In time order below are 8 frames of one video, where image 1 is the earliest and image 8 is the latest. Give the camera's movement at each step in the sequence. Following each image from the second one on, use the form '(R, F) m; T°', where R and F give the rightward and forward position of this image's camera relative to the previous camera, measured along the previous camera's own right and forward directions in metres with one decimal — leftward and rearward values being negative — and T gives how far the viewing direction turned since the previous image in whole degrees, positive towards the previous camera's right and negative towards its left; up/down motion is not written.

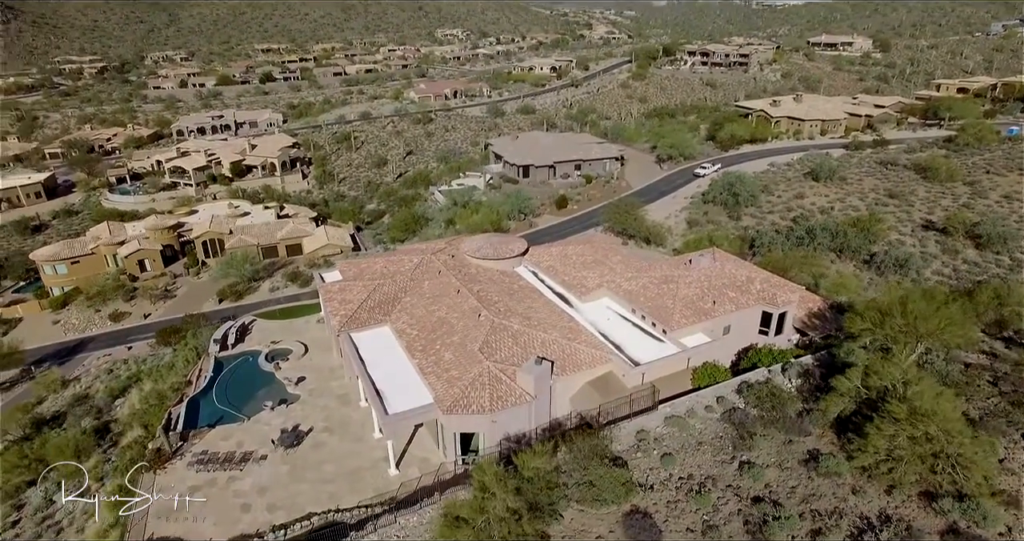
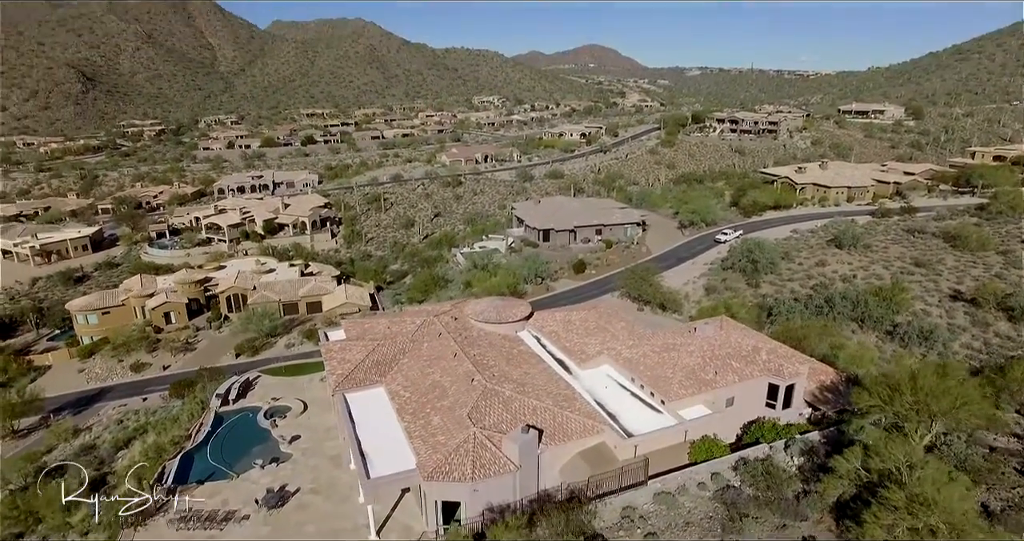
(+1.7, +0.4) m; -4°
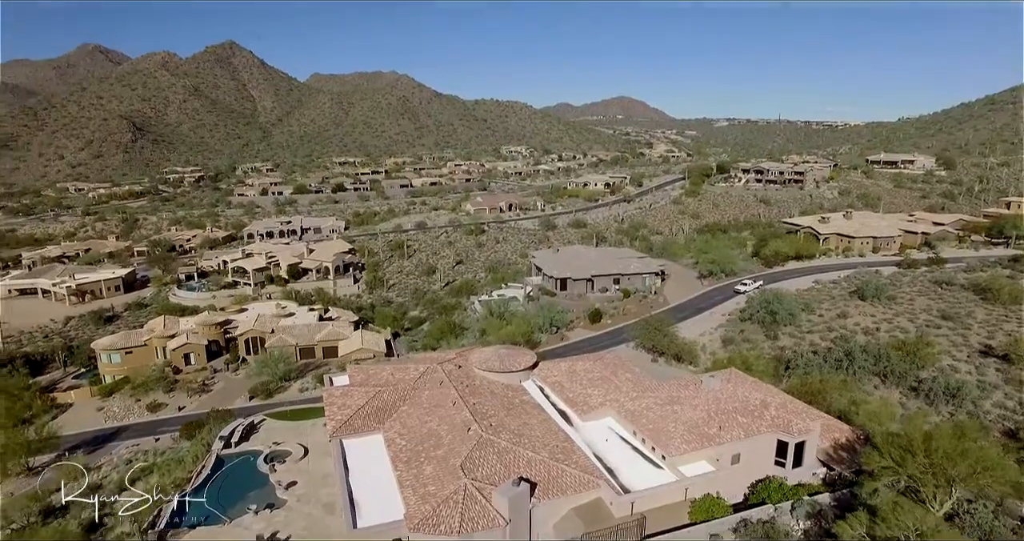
(+1.3, +0.4) m; -3°
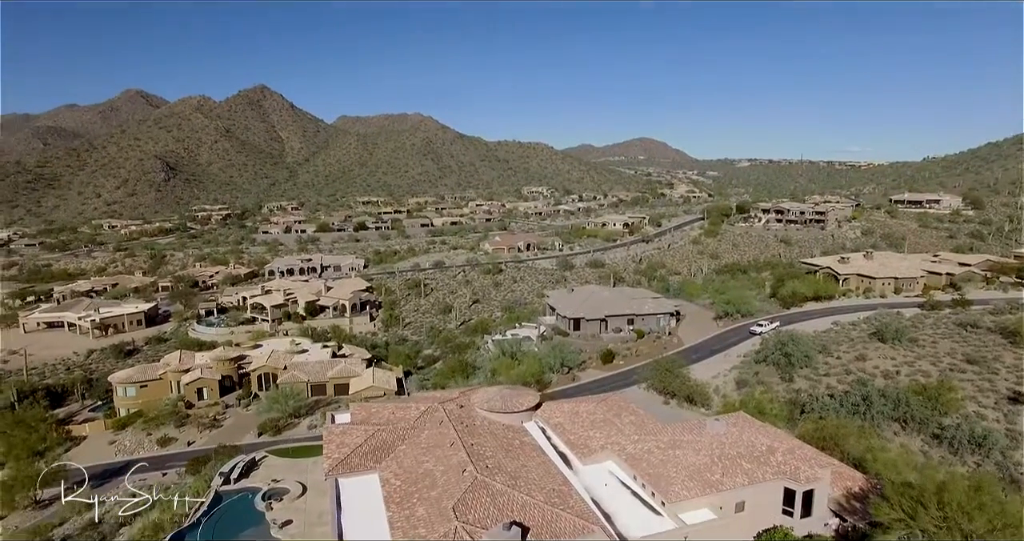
(+1.0, +0.3) m; -3°
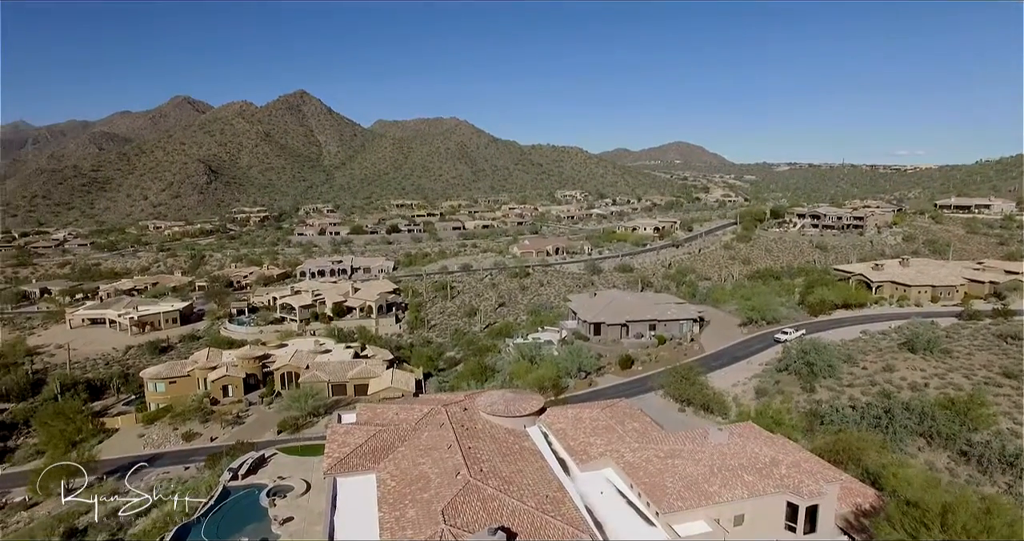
(+1.6, +0.5) m; -4°
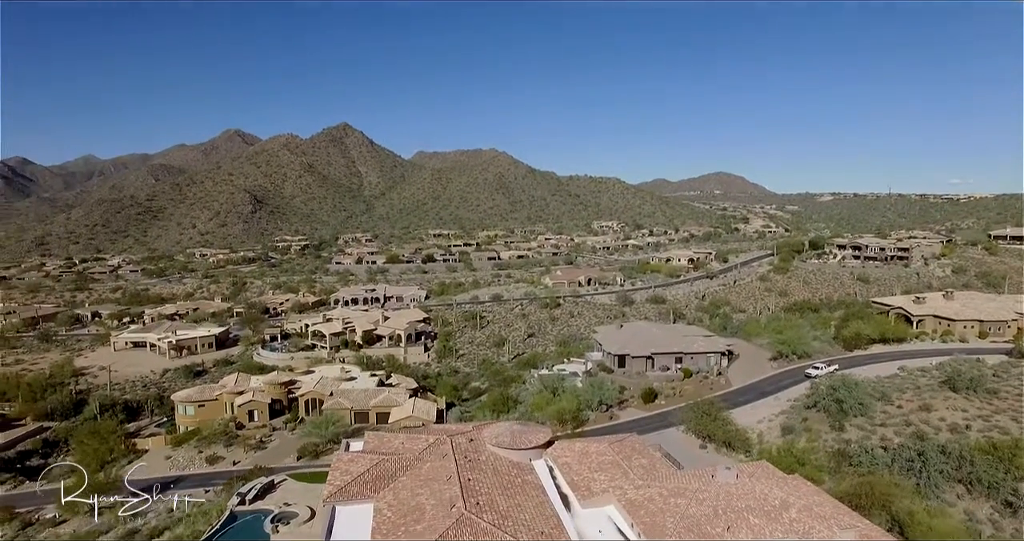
(+1.6, +0.6) m; -4°
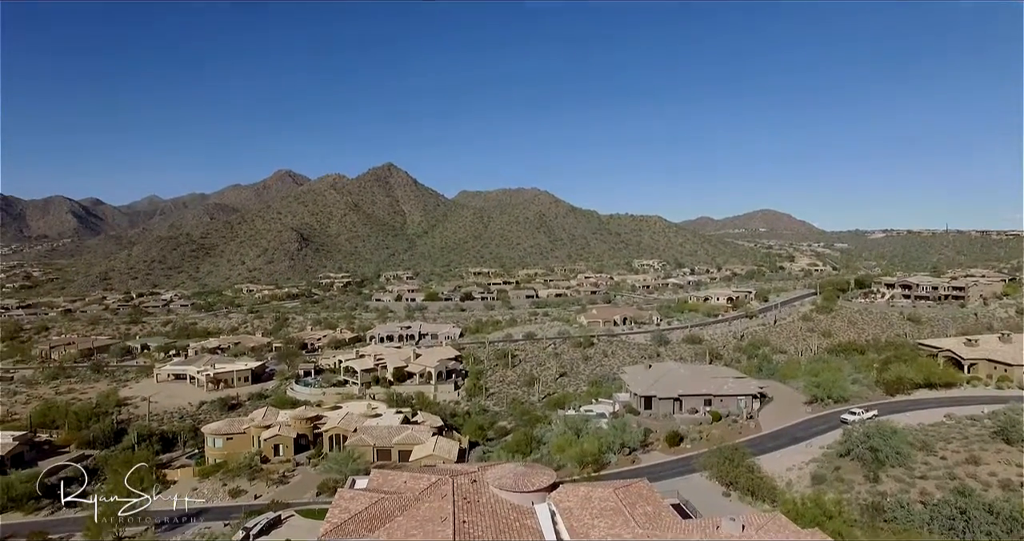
(+1.9, +0.7) m; -5°
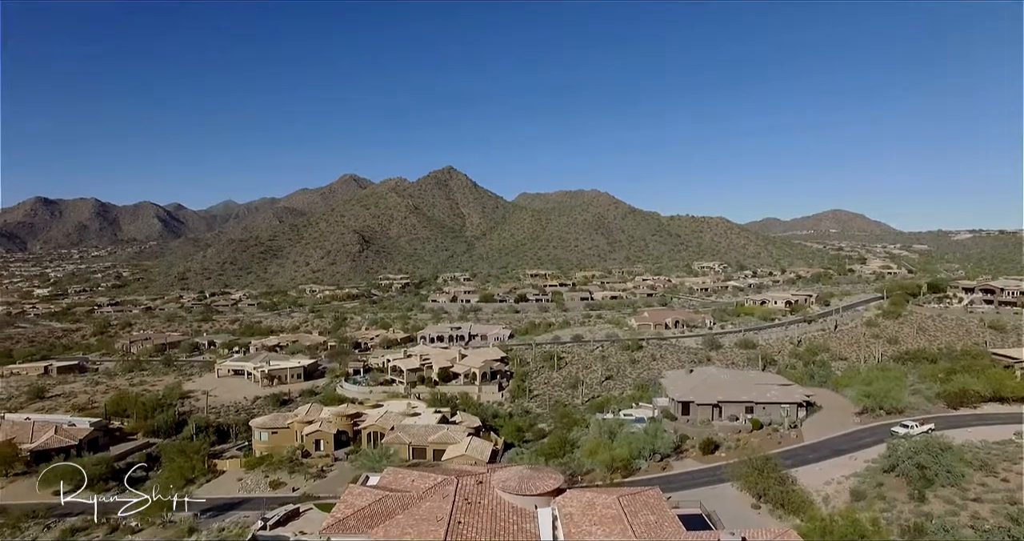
(+2.5, +1.0) m; -7°
